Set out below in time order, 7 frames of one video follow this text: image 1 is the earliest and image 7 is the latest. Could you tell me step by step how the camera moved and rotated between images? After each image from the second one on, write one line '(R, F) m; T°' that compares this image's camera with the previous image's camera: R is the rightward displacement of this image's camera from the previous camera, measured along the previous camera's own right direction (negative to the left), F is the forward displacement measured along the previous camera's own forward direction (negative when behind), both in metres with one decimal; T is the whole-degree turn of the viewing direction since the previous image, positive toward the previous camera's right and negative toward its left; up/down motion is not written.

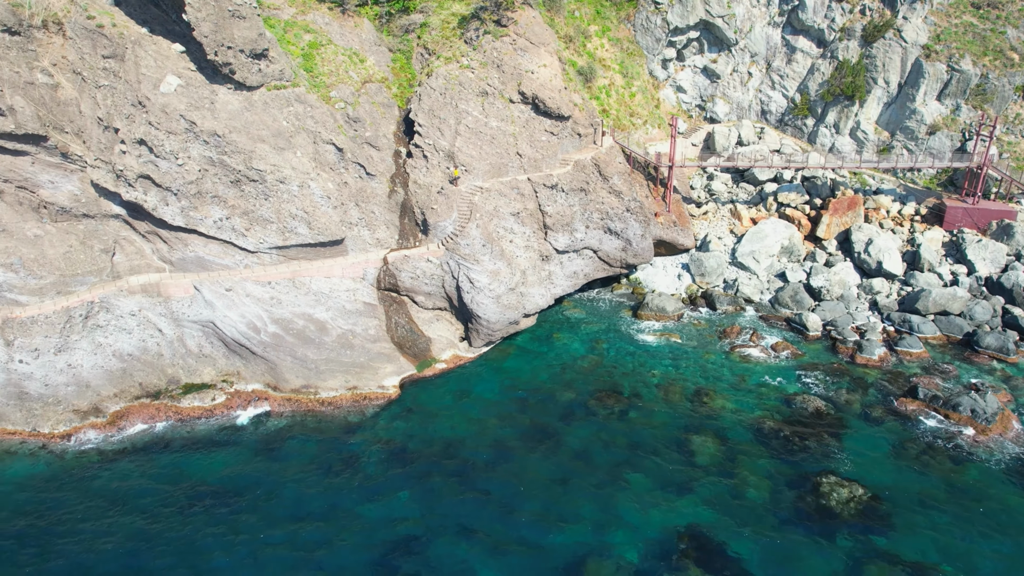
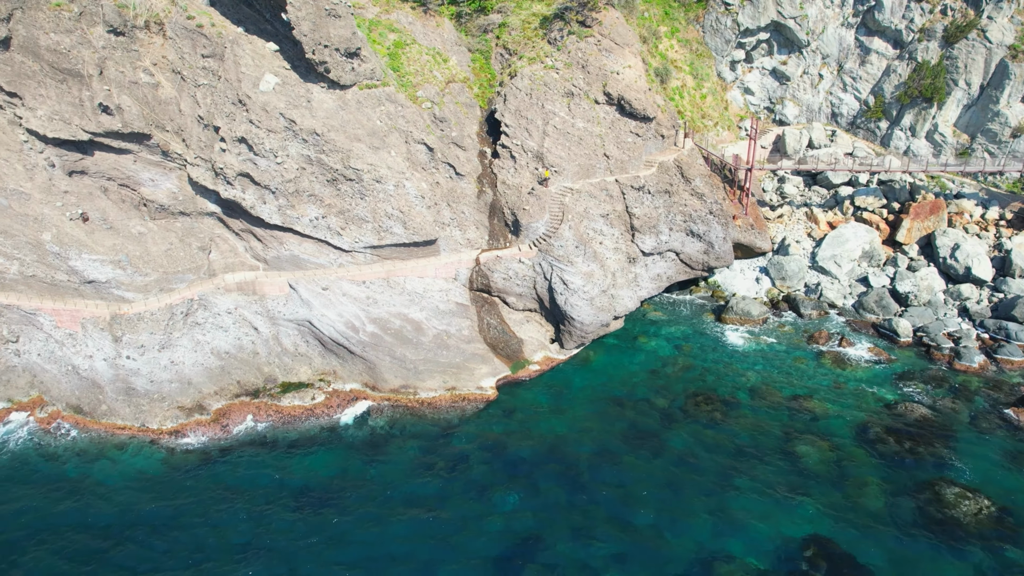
(-3.4, +0.2) m; -1°
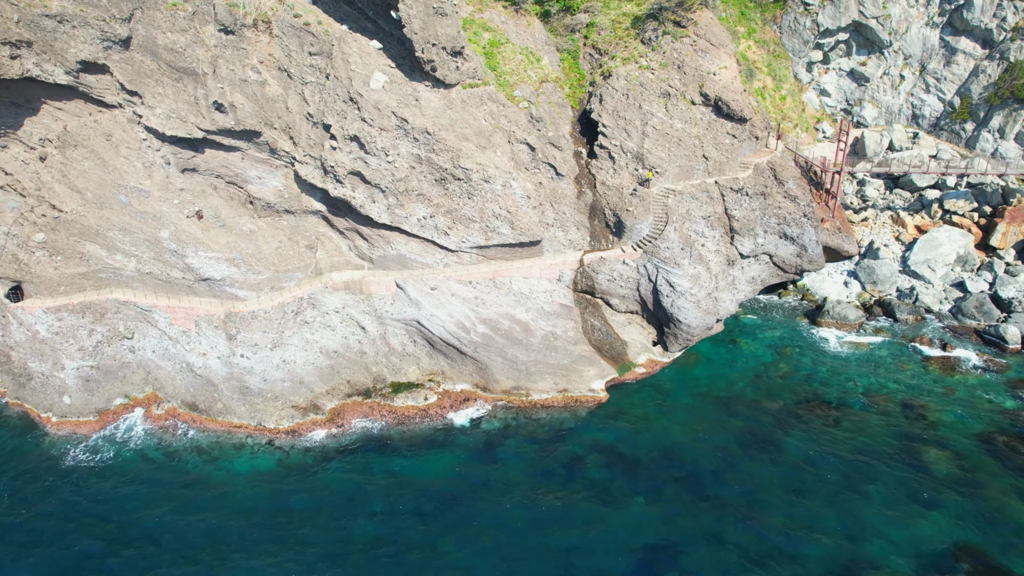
(-4.0, +0.2) m; -1°
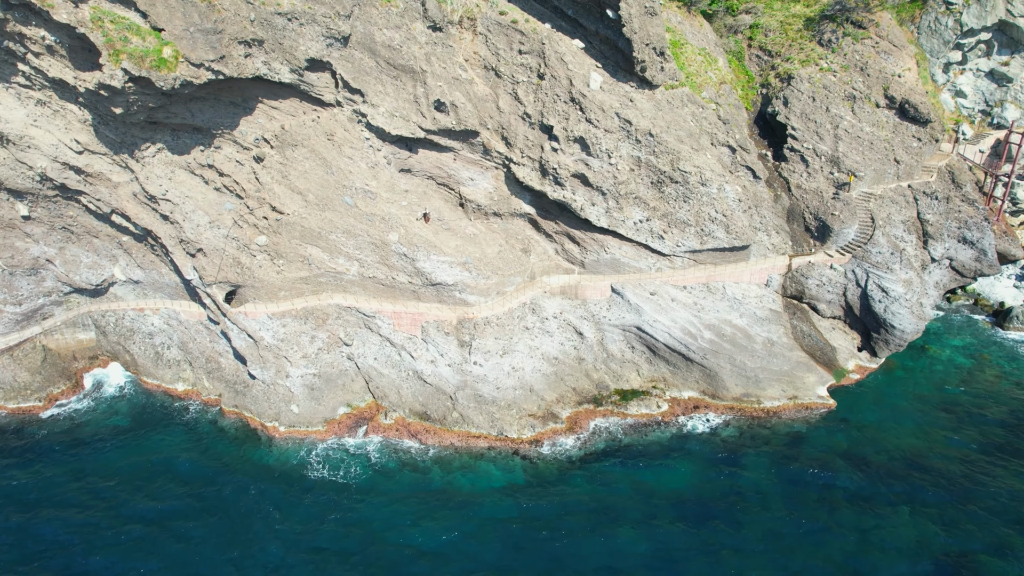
(-9.0, +0.6) m; 0°
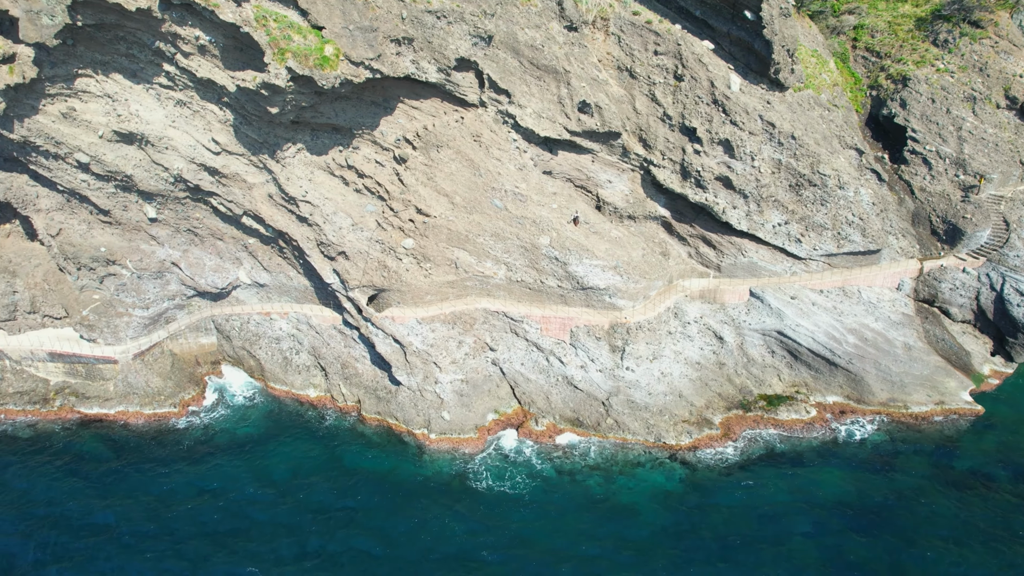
(-5.8, +0.4) m; +1°
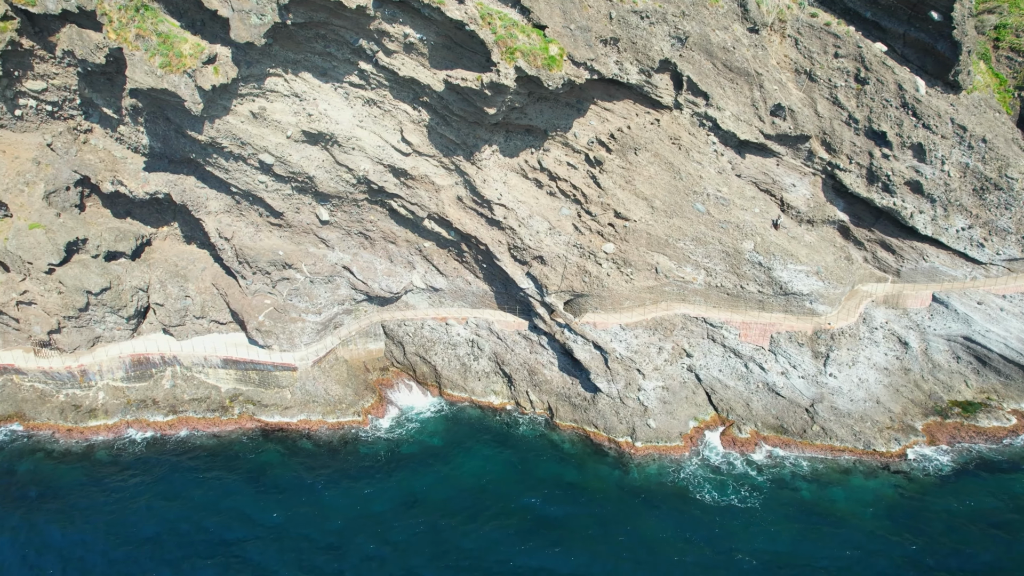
(-7.3, +0.4) m; 0°
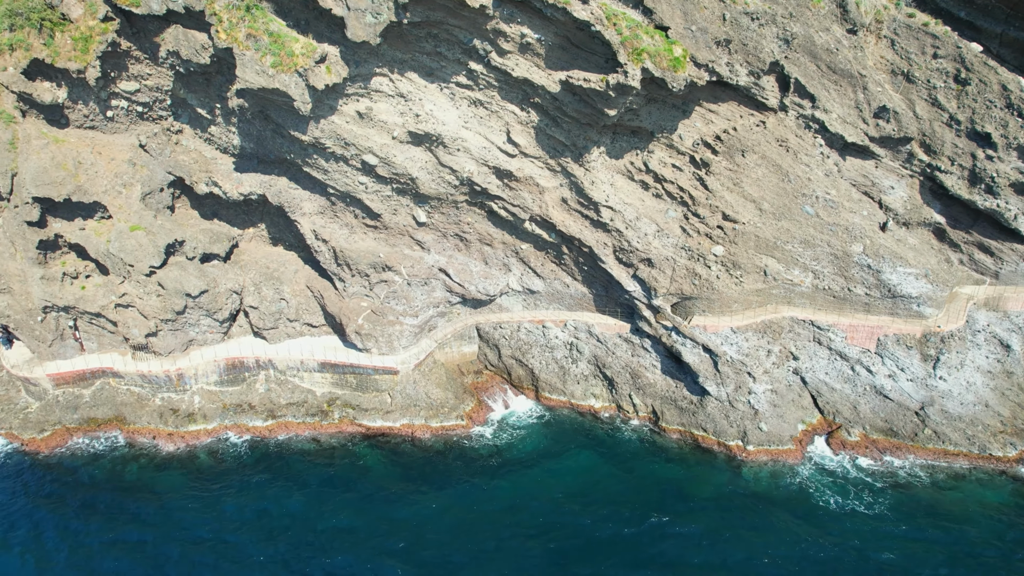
(-3.9, +0.2) m; 0°
